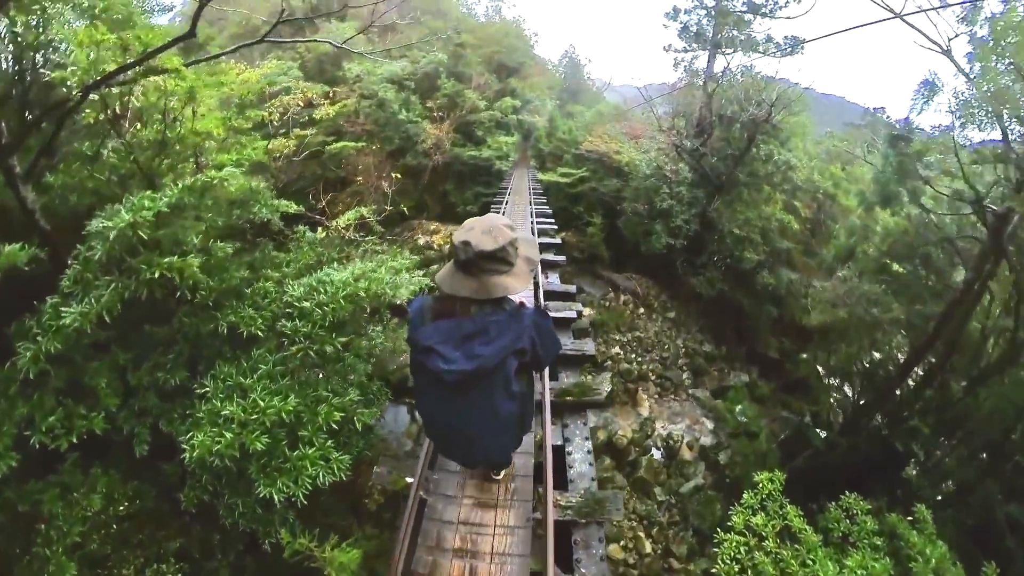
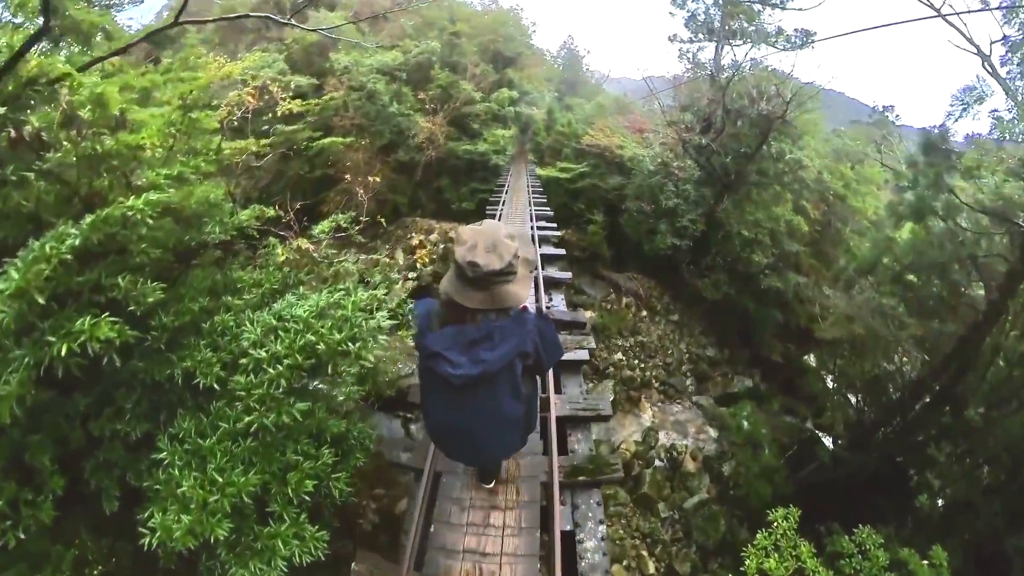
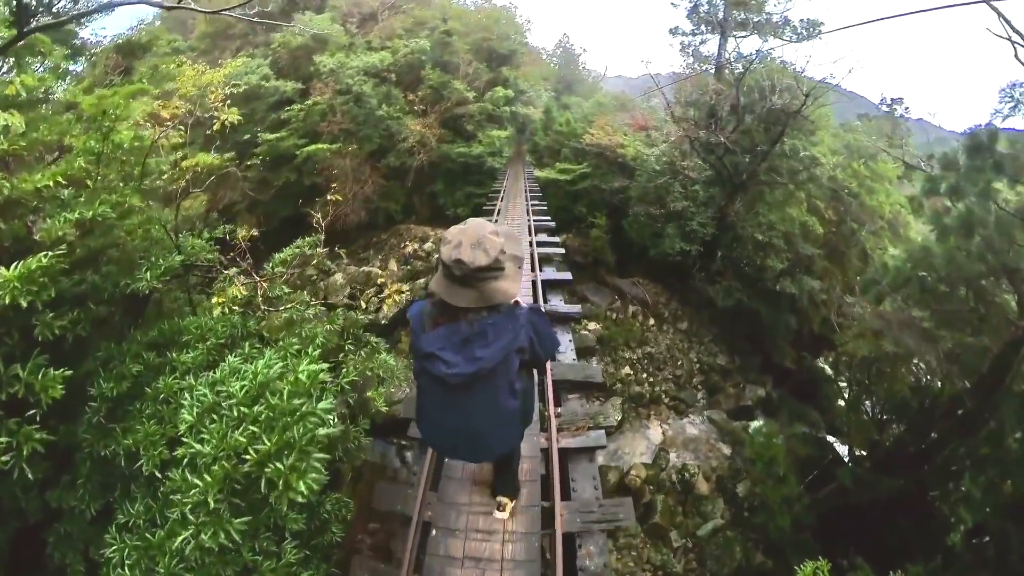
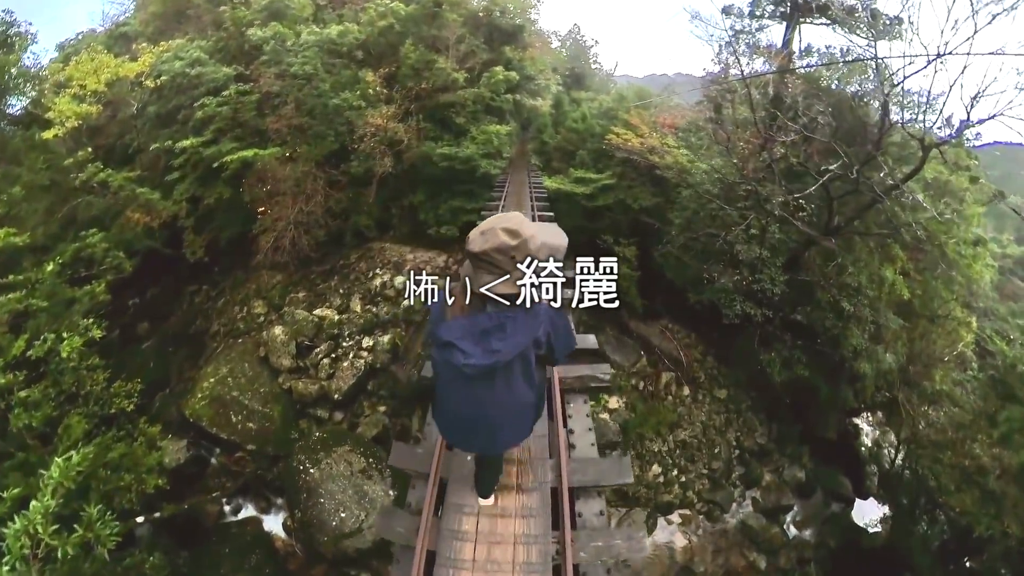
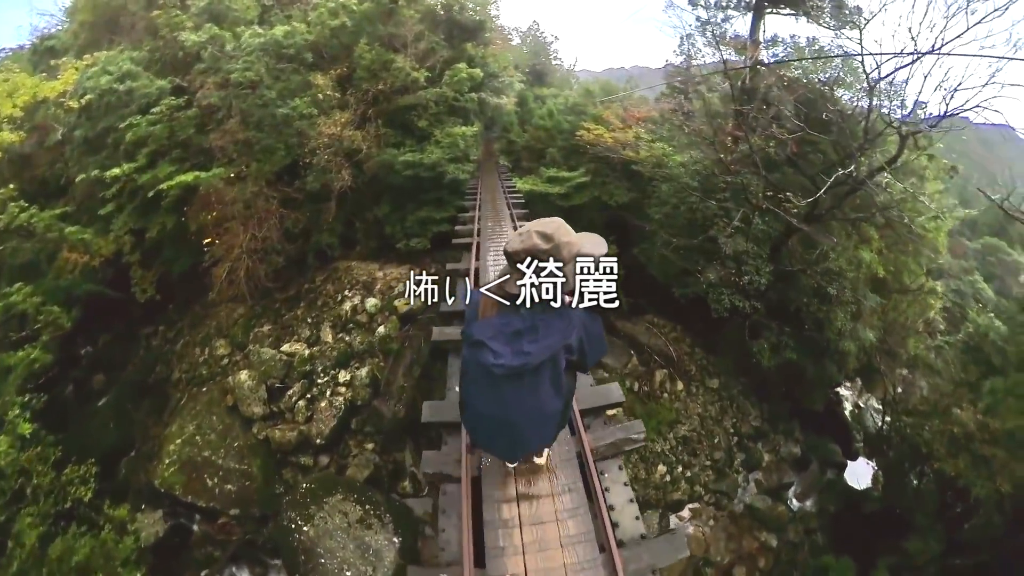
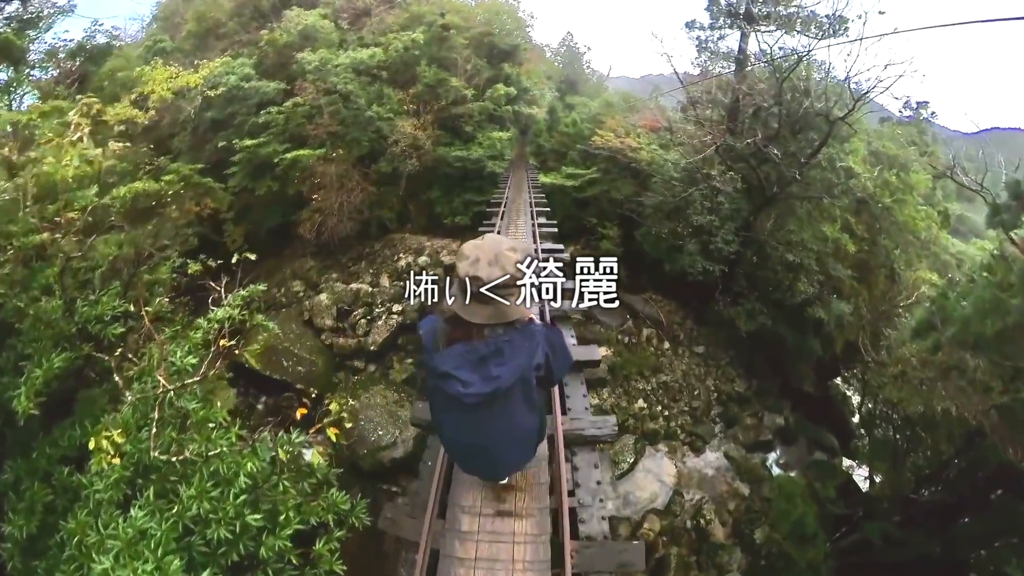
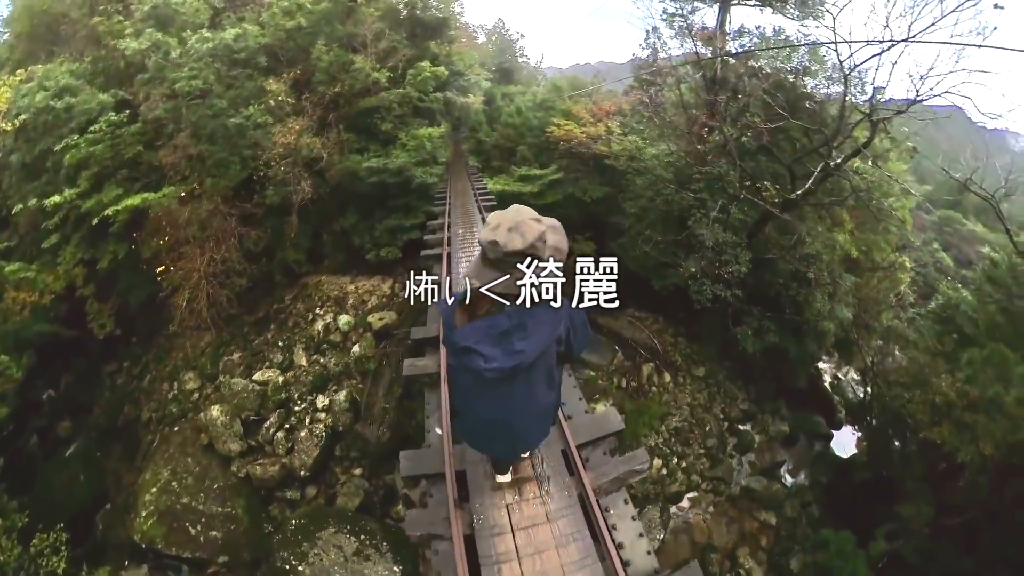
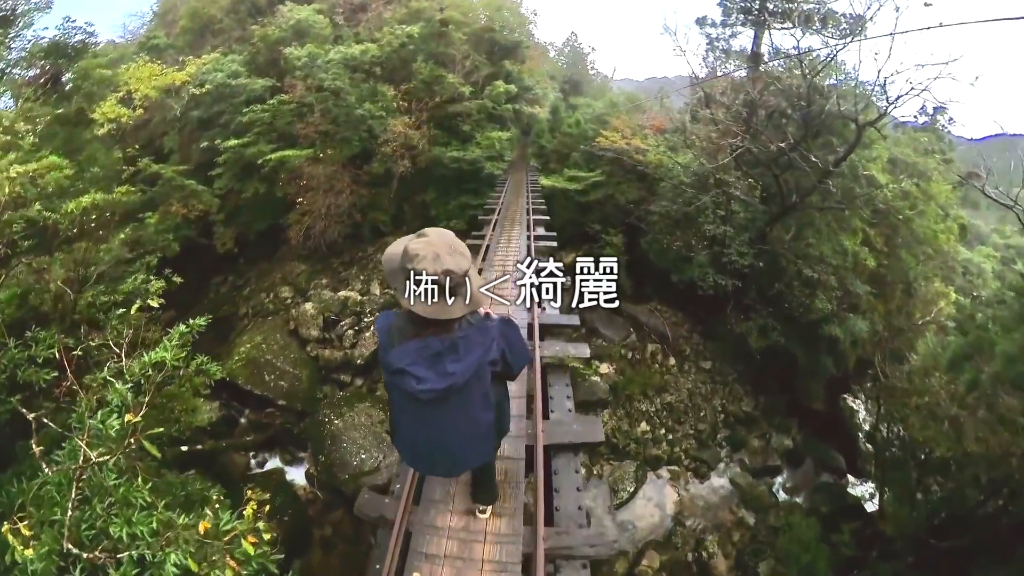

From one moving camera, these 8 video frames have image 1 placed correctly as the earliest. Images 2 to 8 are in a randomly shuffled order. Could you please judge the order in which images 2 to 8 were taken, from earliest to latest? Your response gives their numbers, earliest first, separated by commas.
2, 3, 6, 8, 4, 5, 7
